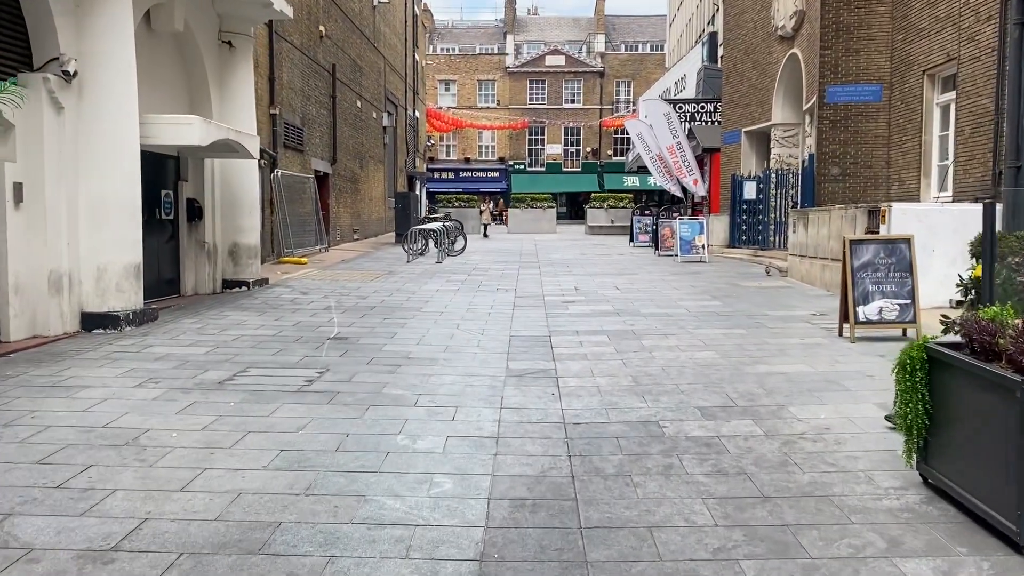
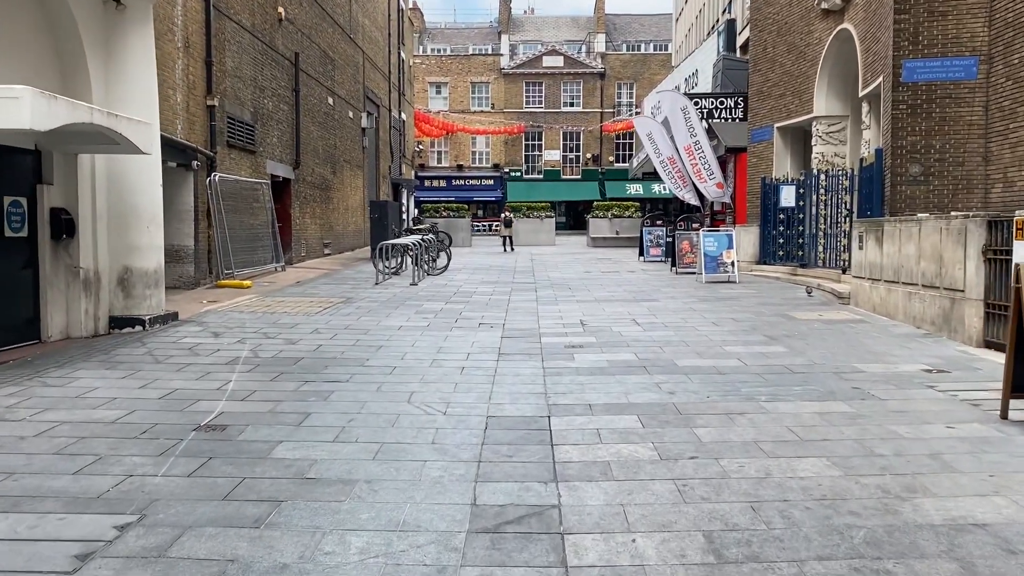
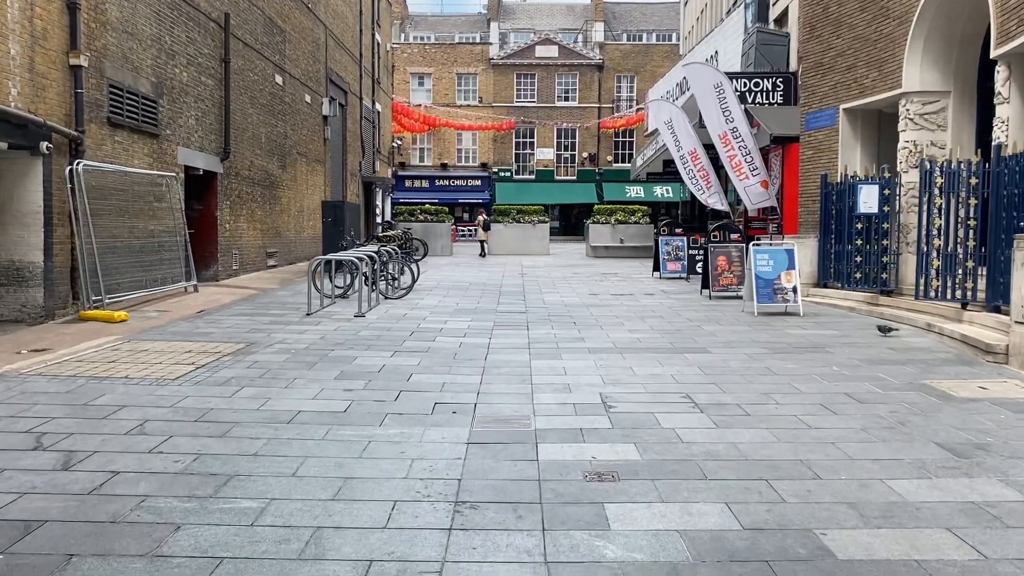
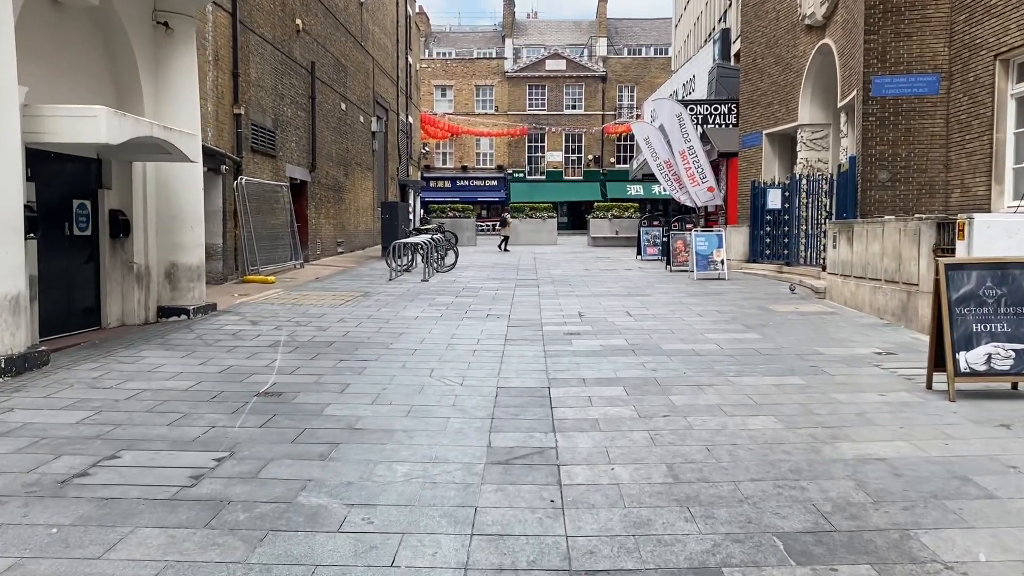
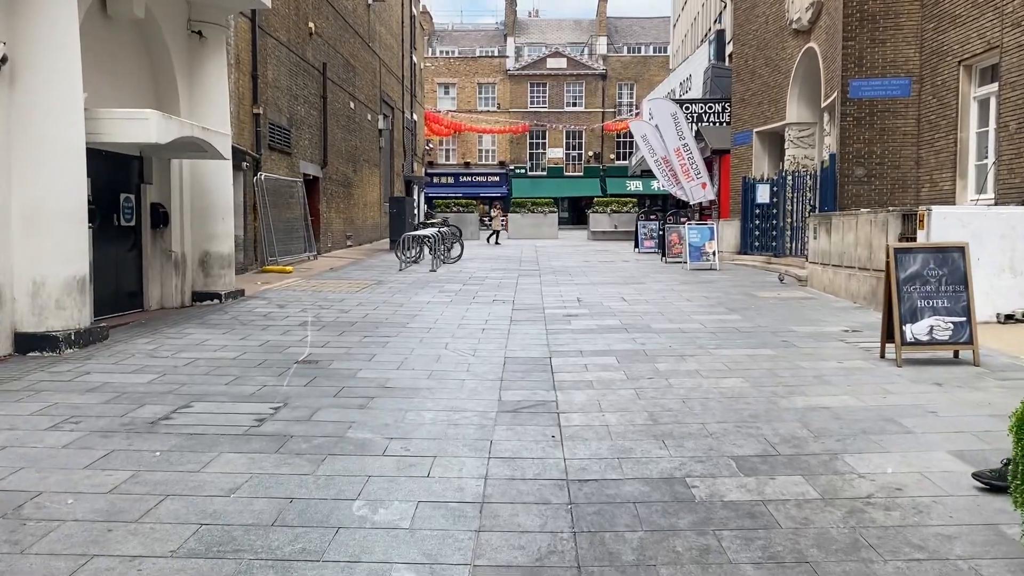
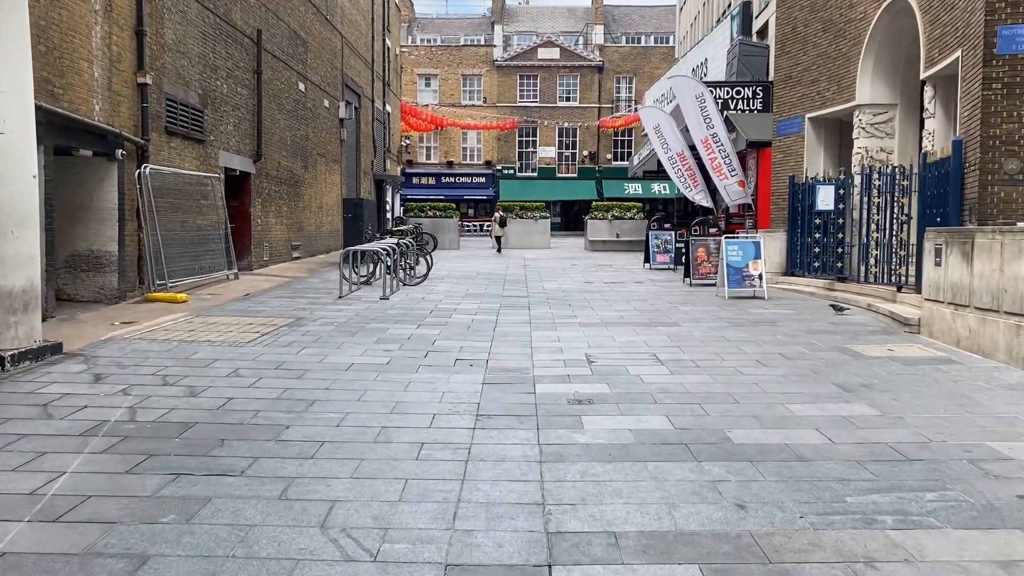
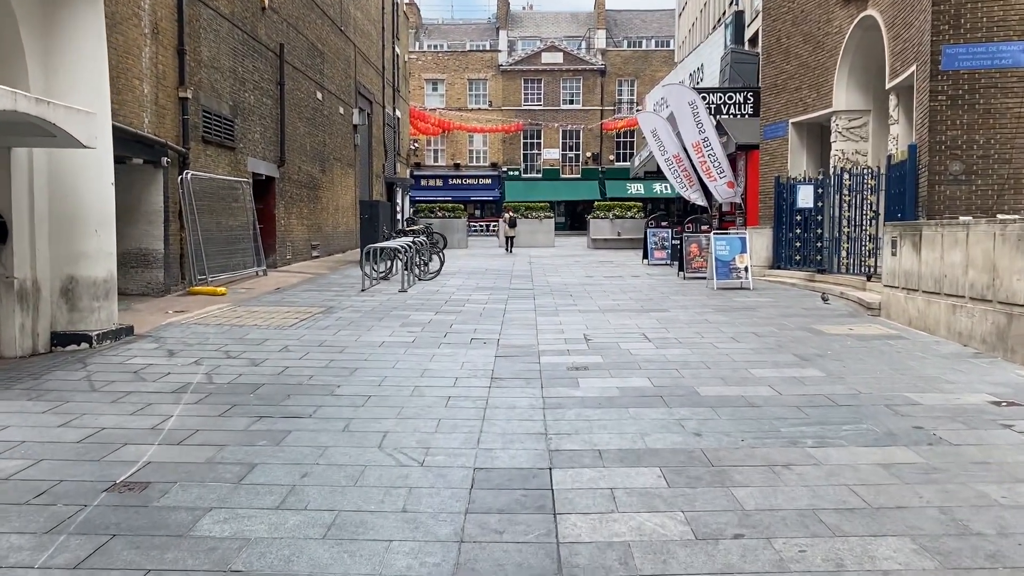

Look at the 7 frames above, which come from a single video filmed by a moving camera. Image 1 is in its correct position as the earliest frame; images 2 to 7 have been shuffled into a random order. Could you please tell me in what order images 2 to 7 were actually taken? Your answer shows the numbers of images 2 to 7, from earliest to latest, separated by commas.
5, 4, 2, 7, 6, 3
